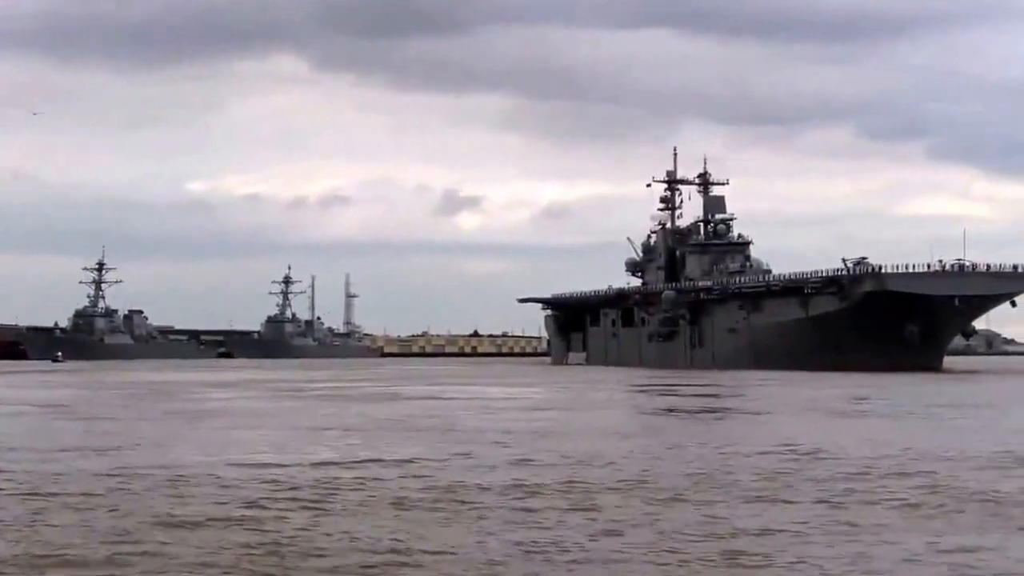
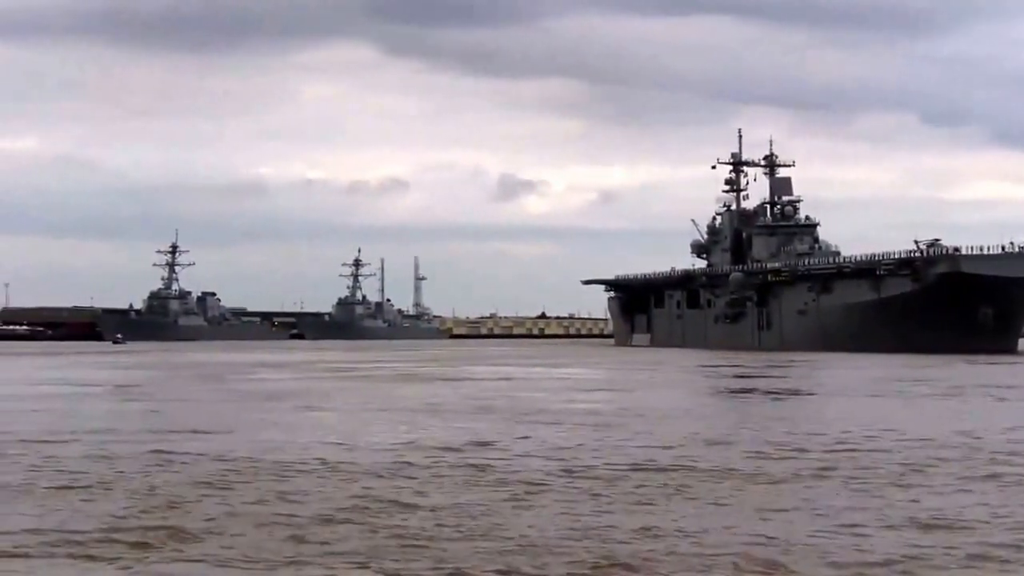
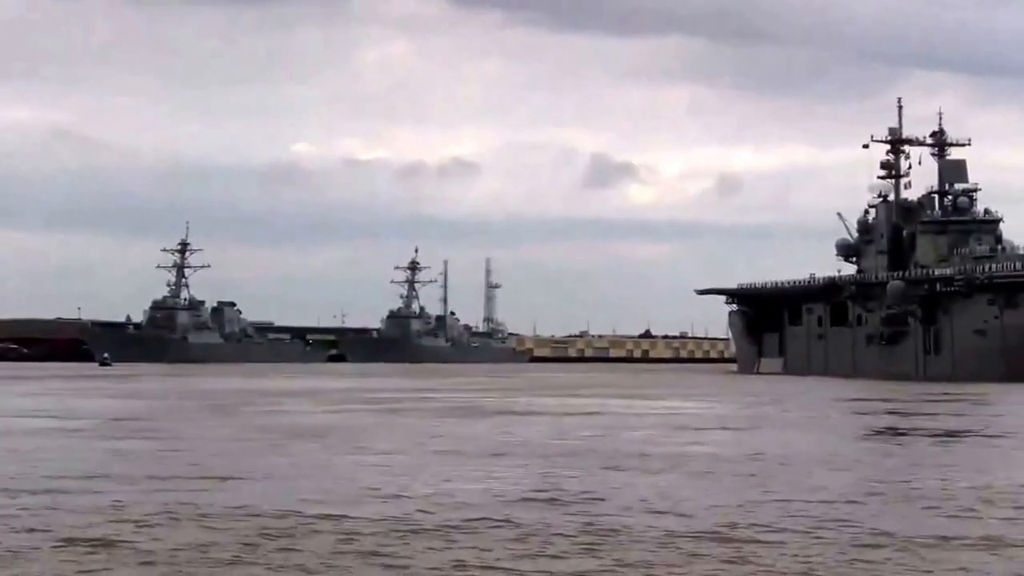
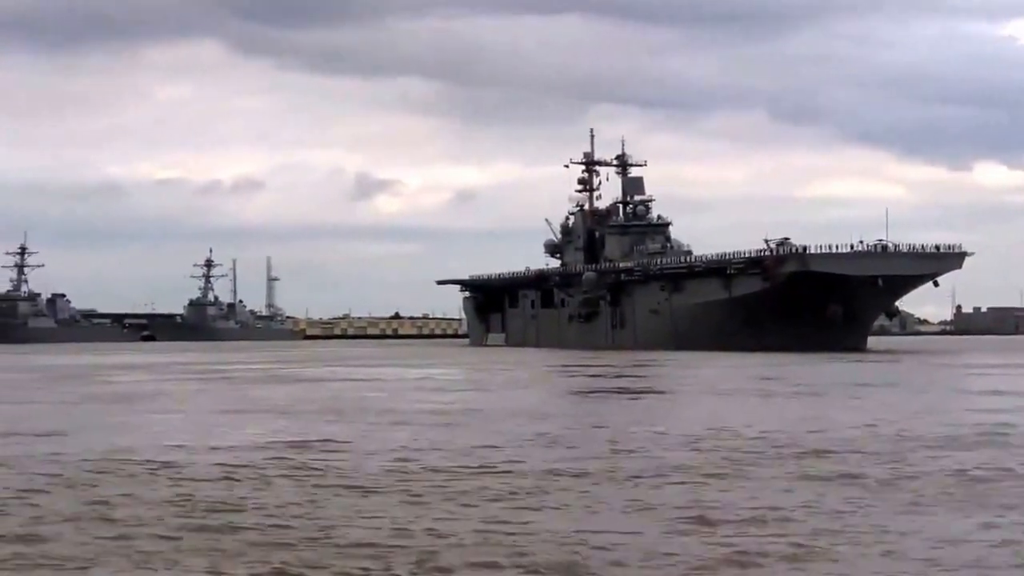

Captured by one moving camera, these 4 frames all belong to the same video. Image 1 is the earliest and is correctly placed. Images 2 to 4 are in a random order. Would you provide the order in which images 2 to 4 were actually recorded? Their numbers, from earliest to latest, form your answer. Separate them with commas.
4, 2, 3
